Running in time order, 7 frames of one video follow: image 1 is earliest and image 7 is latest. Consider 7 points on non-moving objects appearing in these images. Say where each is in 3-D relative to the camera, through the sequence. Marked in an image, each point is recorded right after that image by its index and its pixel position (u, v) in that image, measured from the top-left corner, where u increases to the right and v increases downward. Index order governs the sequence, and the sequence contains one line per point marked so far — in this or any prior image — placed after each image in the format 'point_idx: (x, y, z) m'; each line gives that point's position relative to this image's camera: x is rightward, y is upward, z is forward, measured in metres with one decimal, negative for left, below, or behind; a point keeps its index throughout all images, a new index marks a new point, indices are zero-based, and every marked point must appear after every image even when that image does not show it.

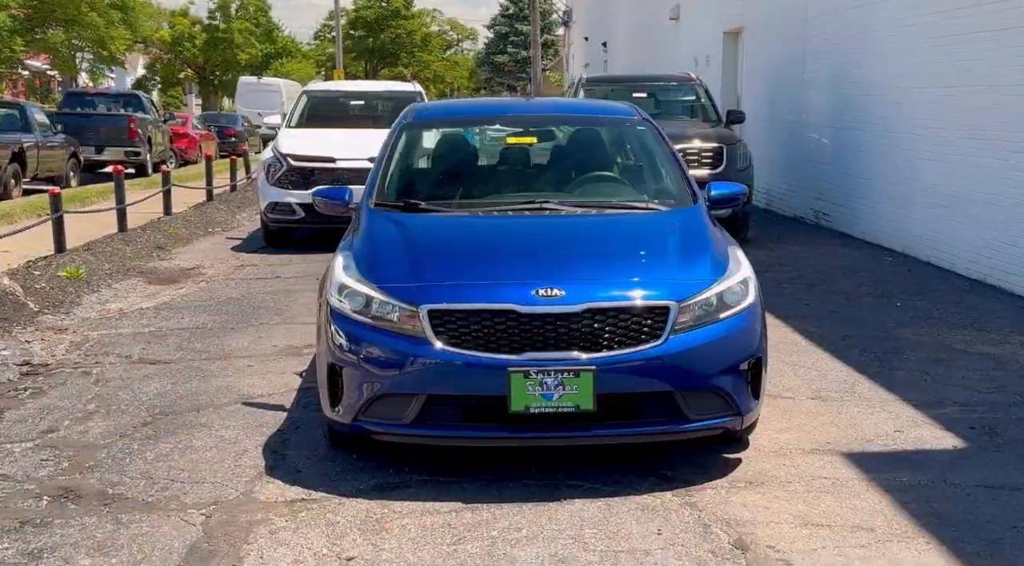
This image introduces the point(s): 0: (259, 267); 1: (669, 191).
0: (-2.7, +0.2, +13.0) m
1: (+0.8, +0.5, +6.2) m
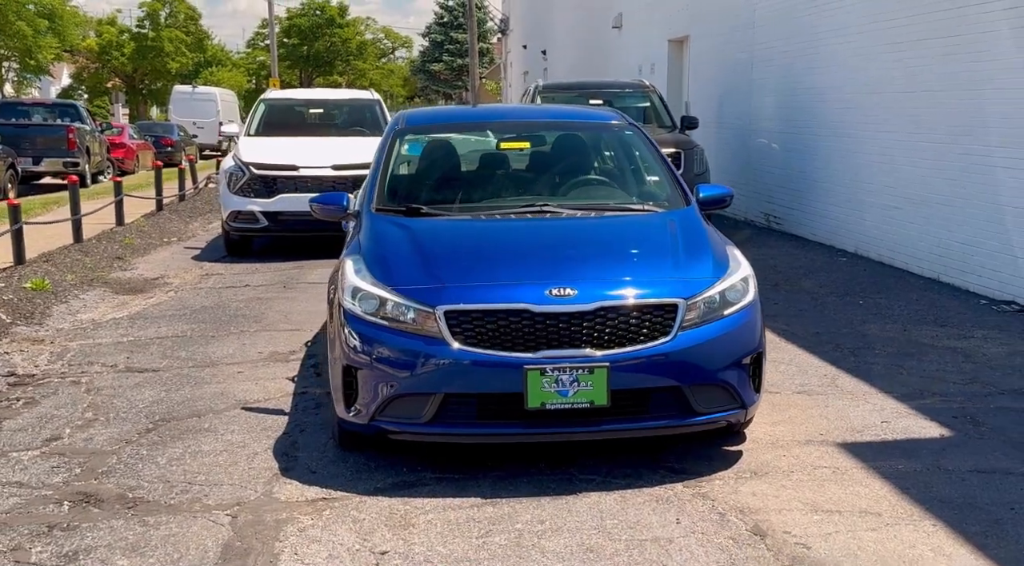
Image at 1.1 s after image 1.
0: (-3.0, +0.1, +13.0) m
1: (+0.8, +0.5, +6.4) m
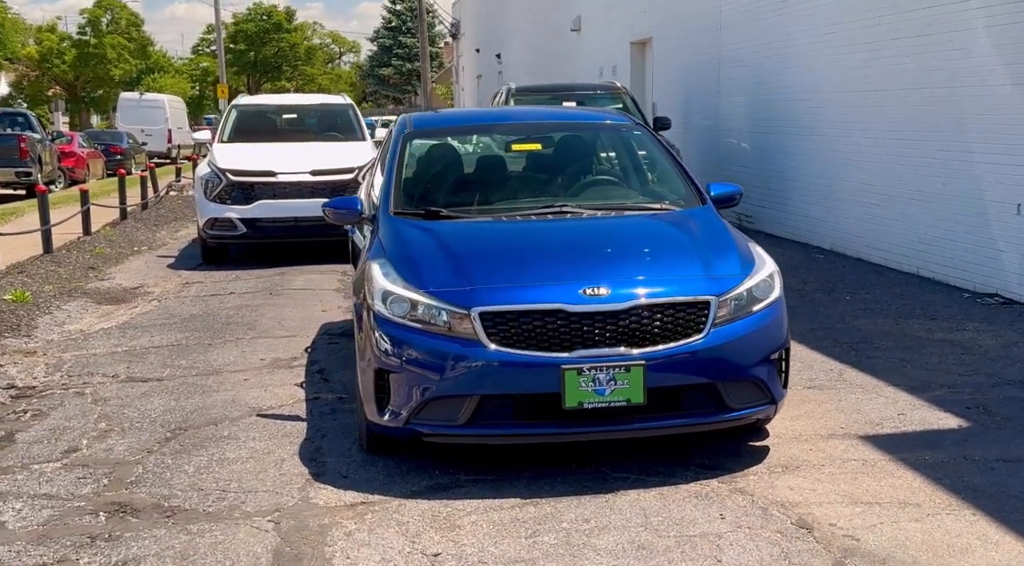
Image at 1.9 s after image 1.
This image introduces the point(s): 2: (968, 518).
0: (-3.2, 0.0, +12.9) m
1: (+0.9, +0.5, +6.5) m
2: (+1.7, -0.9, +4.6) m
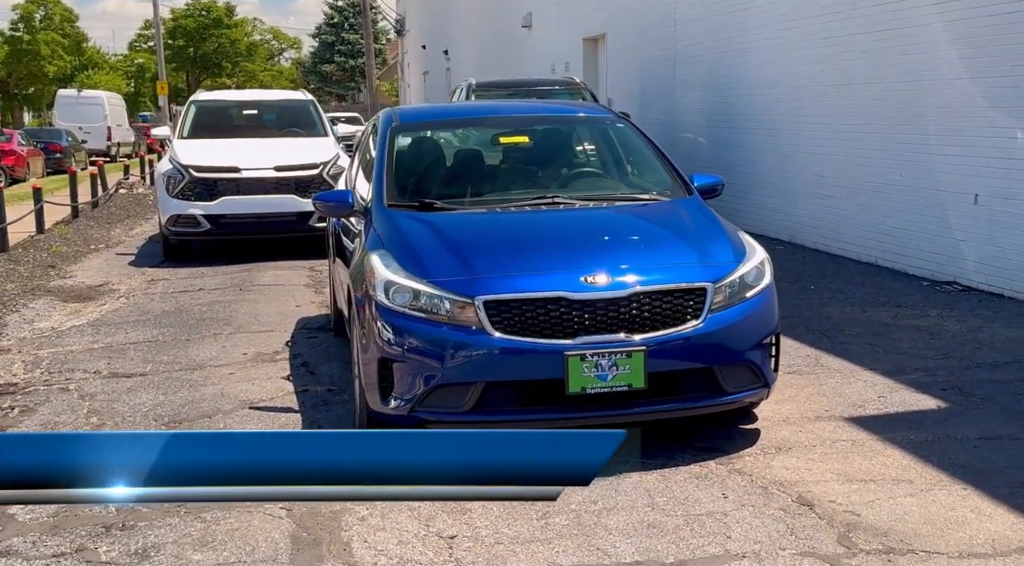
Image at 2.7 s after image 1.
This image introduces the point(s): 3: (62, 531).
0: (-3.6, 0.0, +12.8) m
1: (+0.8, +0.5, +6.6) m
2: (+1.7, -0.8, +4.8) m
3: (-1.7, -0.9, +4.6) m
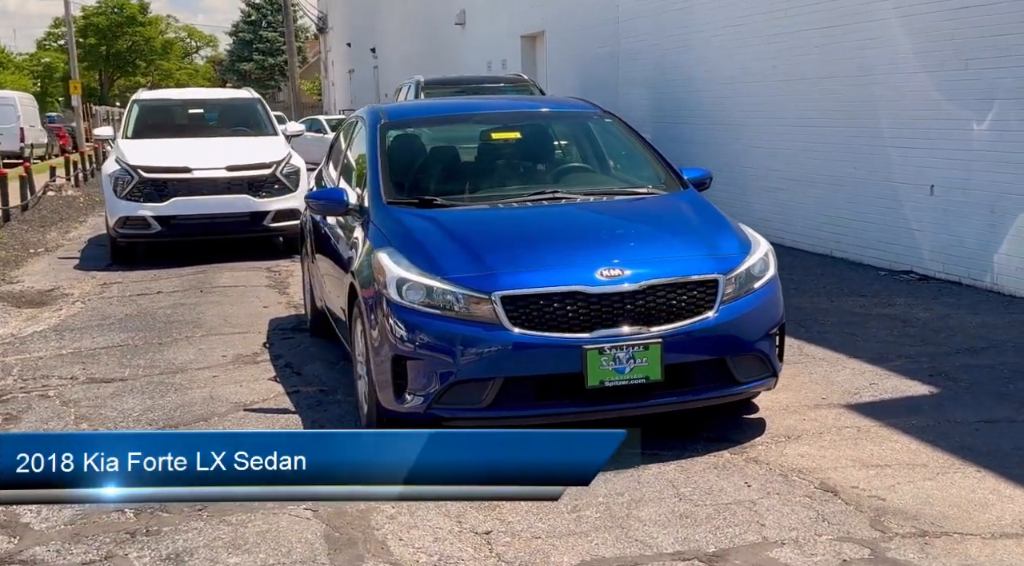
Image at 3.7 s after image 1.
0: (-4.0, 0.0, +12.6) m
1: (+0.8, +0.6, +6.7) m
2: (+1.8, -0.8, +4.9) m
3: (-1.6, -0.9, +4.5) m
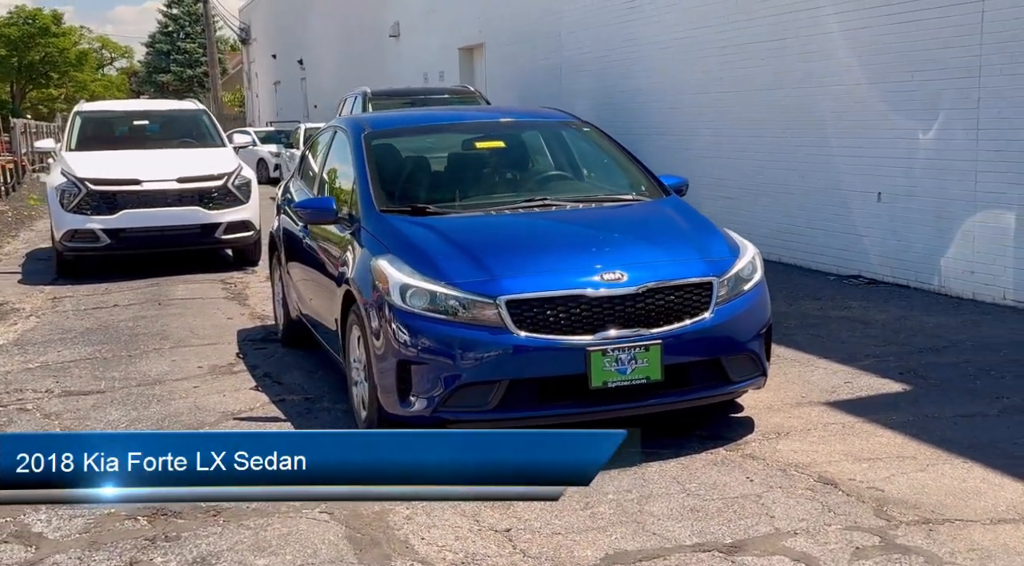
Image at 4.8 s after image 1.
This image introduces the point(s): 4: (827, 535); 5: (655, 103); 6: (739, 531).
0: (-4.4, -0.2, +12.5) m
1: (+0.7, +0.5, +6.8) m
2: (+1.9, -0.8, +5.1) m
3: (-1.5, -1.0, +4.6) m
4: (+1.1, -0.9, +4.3) m
5: (+1.9, +2.3, +15.8) m
6: (+0.8, -0.9, +4.4) m
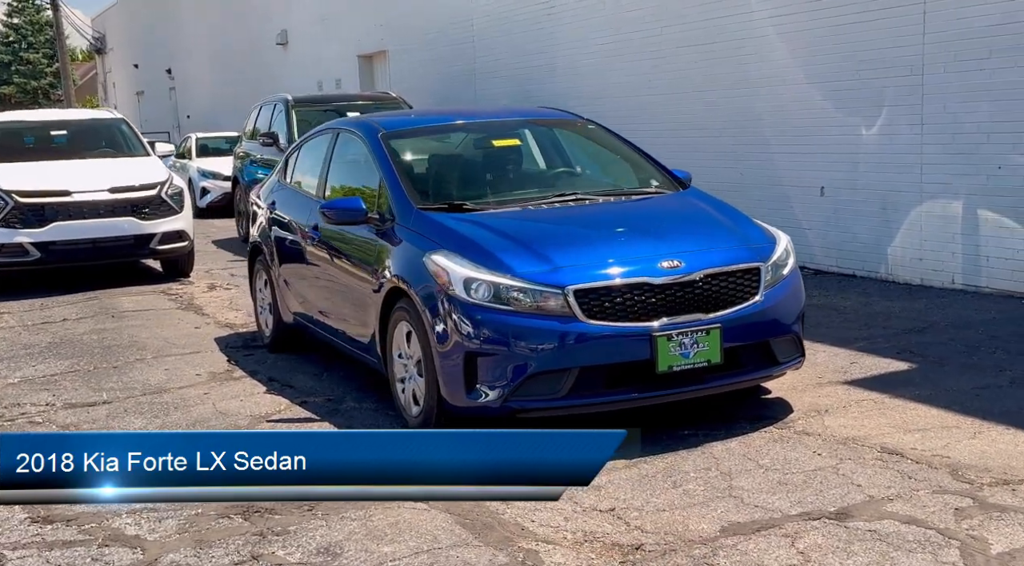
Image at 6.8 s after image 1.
0: (-4.9, -0.3, +12.1) m
1: (+0.8, +0.6, +7.0) m
2: (+2.2, -0.7, +5.5) m
3: (-1.1, -1.0, +4.5) m
4: (+1.5, -0.8, +4.6) m
5: (+0.9, +2.3, +16.1) m
6: (+1.2, -0.8, +4.7) m
